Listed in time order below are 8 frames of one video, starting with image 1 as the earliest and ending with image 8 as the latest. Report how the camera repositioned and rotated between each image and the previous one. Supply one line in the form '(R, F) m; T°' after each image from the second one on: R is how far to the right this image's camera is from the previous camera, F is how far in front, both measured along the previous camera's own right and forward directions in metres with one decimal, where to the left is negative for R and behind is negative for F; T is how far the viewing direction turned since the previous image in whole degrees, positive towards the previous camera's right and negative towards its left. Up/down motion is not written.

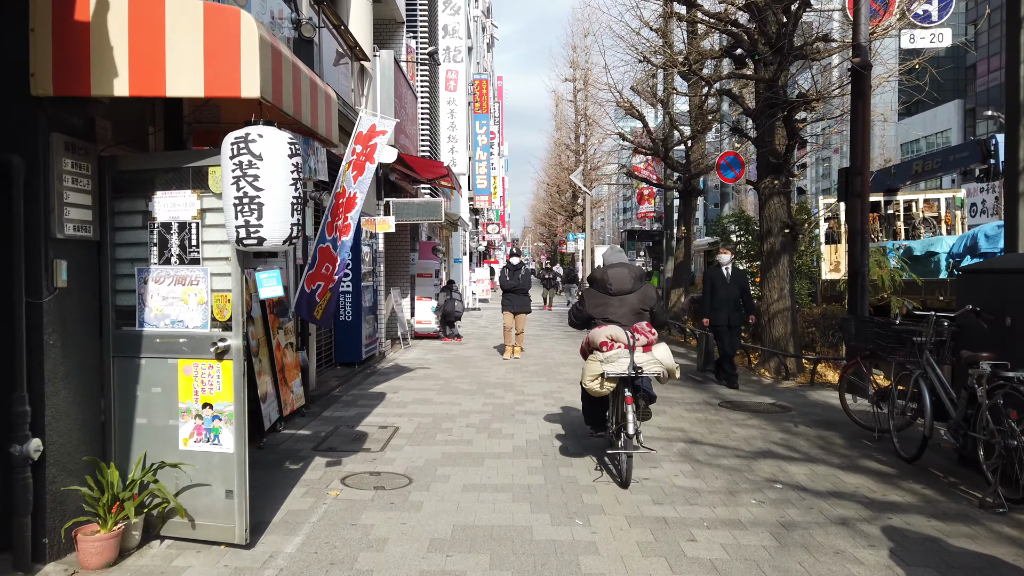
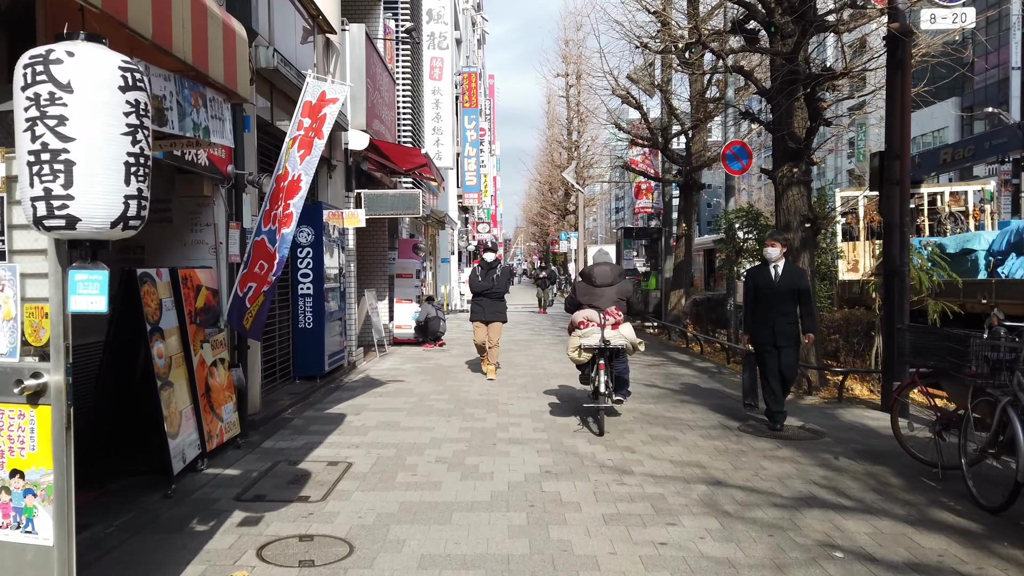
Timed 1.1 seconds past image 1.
(+0.1, +1.3) m; +1°
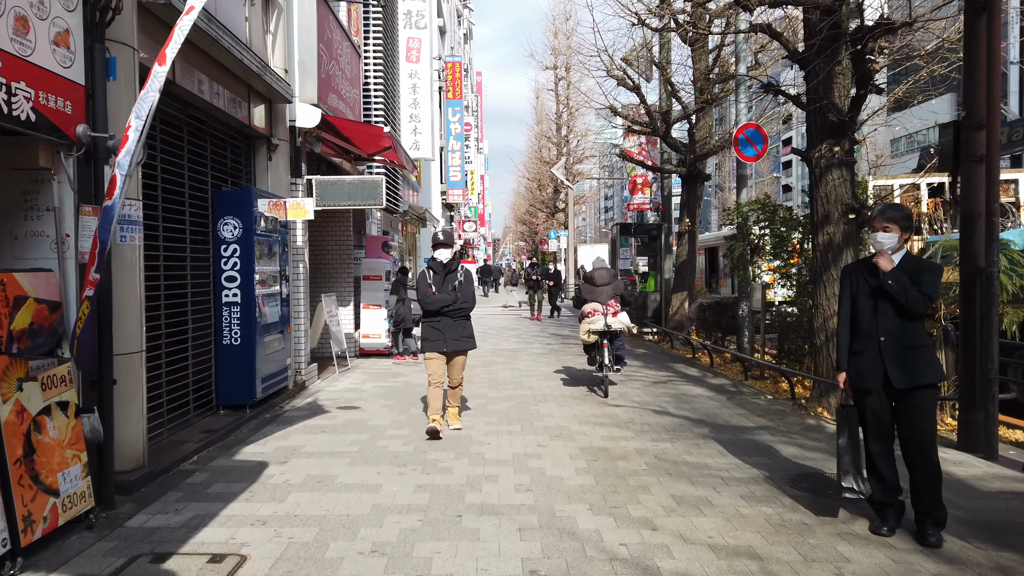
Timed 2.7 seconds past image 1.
(+0.1, +1.8) m; +1°
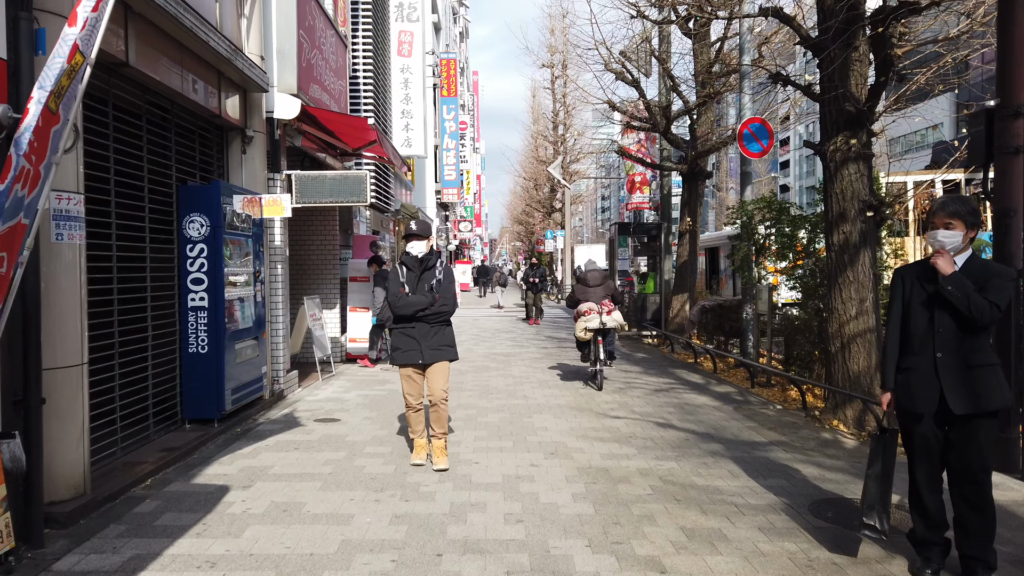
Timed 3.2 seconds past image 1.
(0.0, +0.6) m; 0°
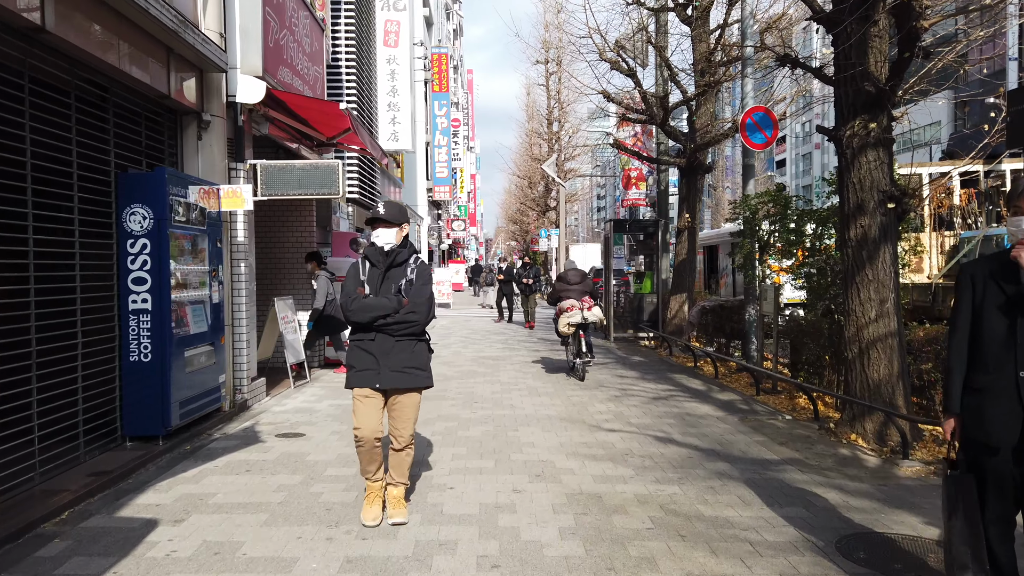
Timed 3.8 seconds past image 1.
(+0.1, +0.7) m; 0°
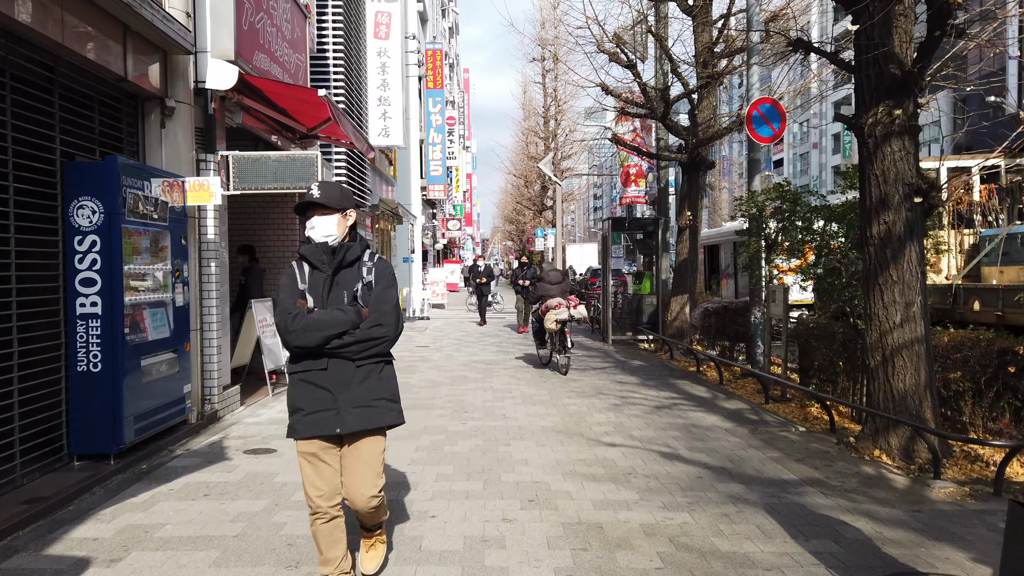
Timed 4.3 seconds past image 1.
(0.0, +0.6) m; 0°
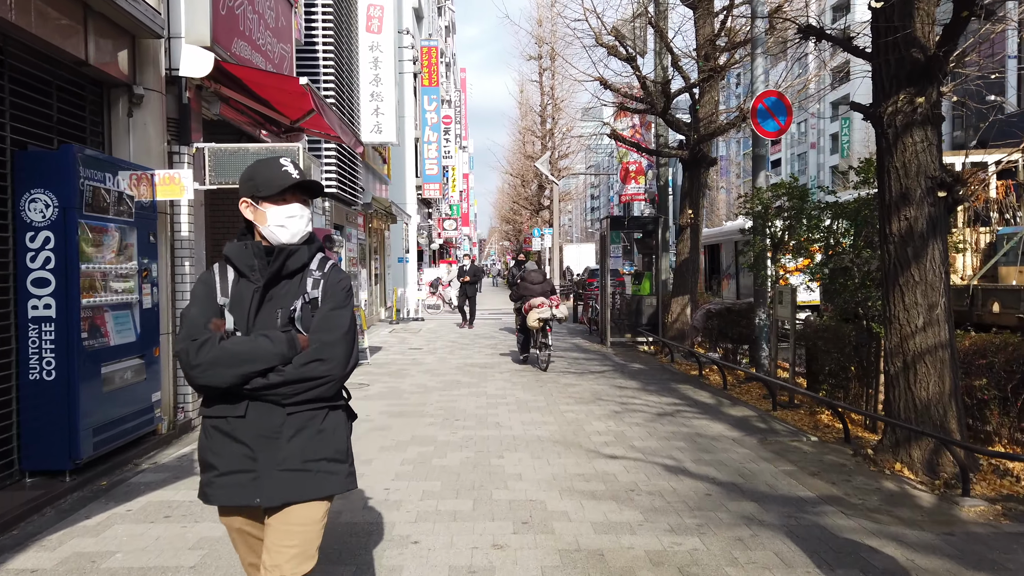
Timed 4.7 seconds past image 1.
(0.0, +0.4) m; 0°
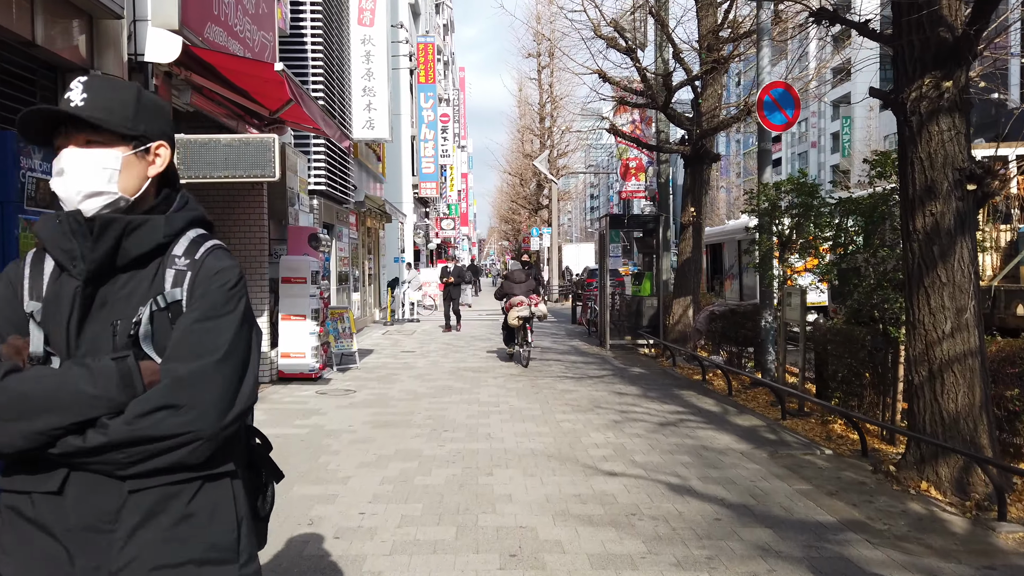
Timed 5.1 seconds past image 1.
(+0.1, +0.5) m; 0°
